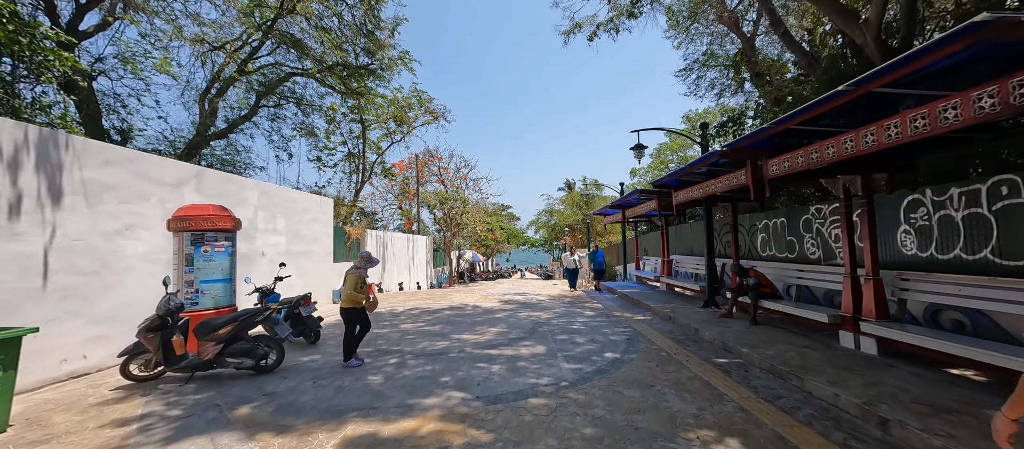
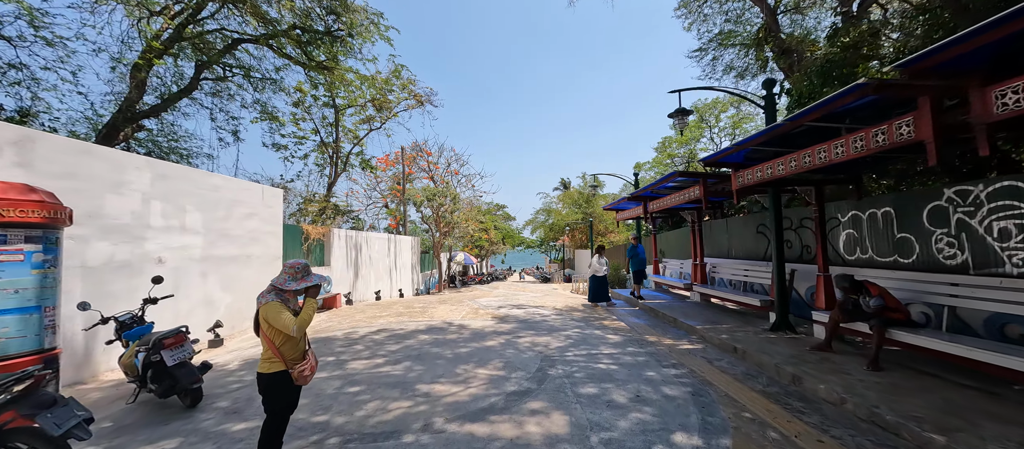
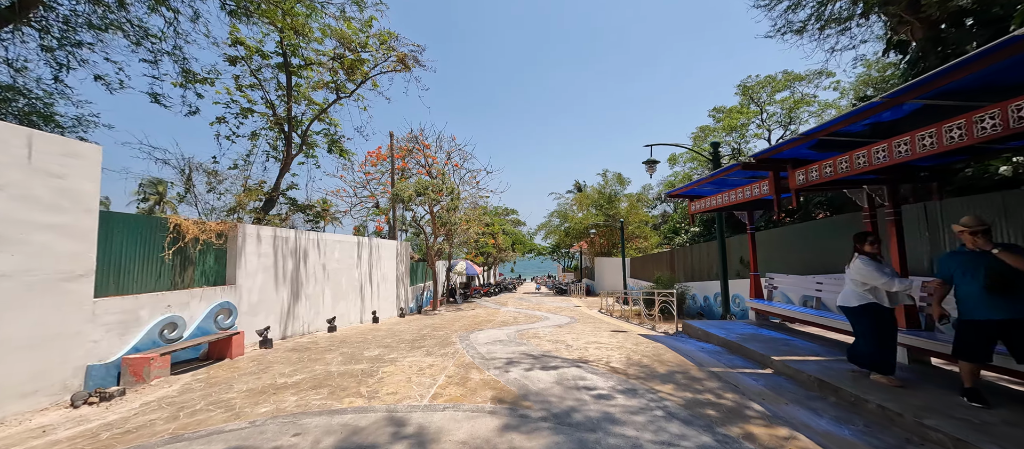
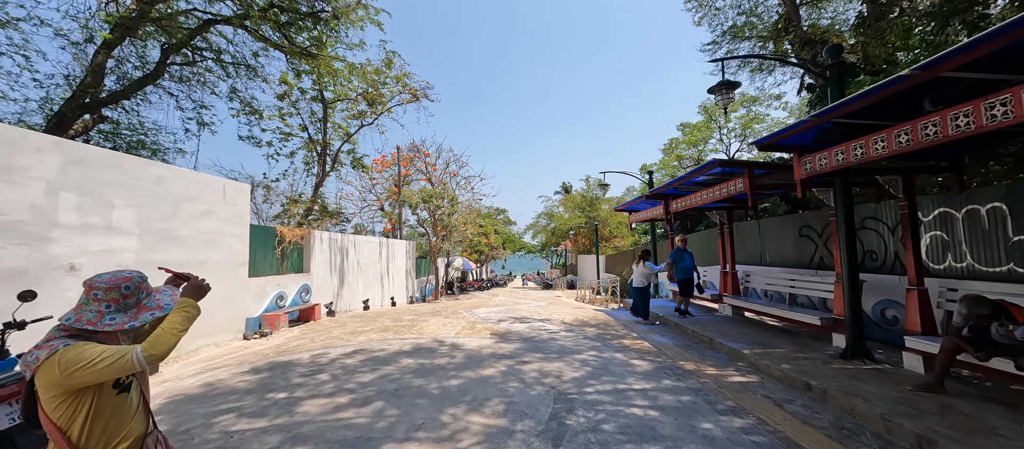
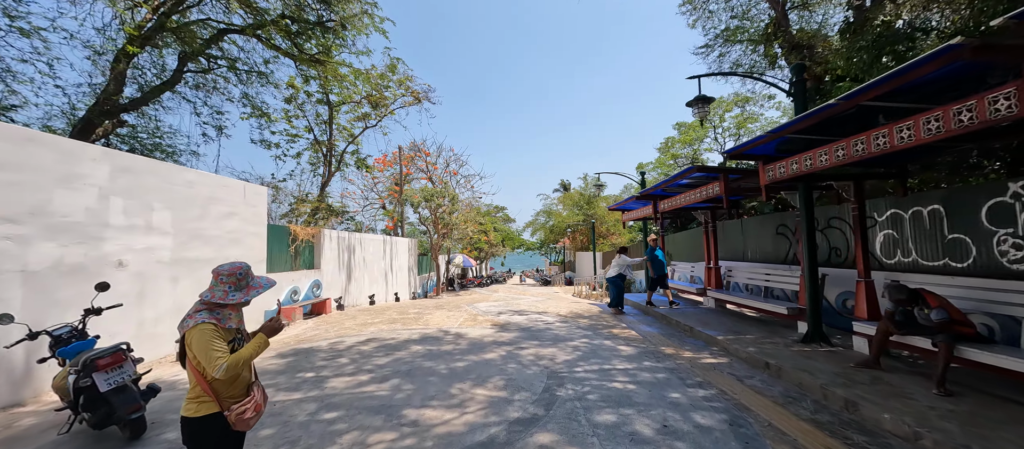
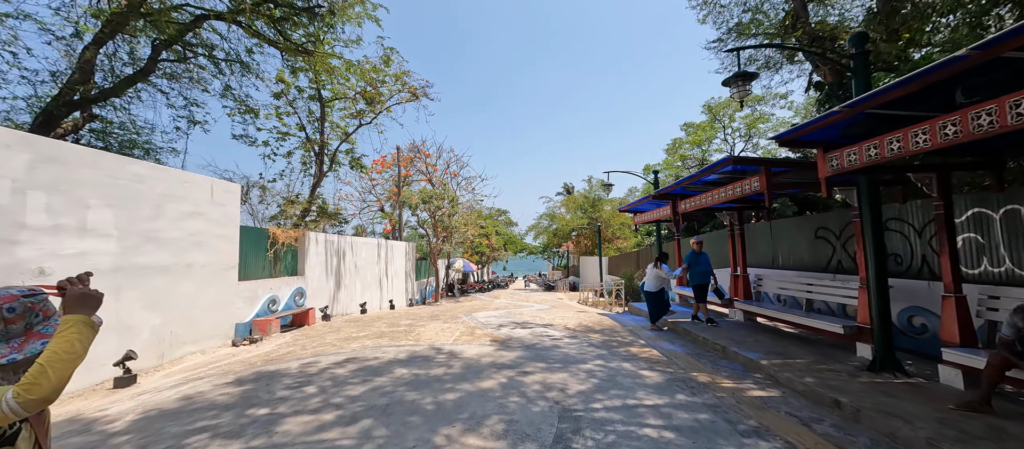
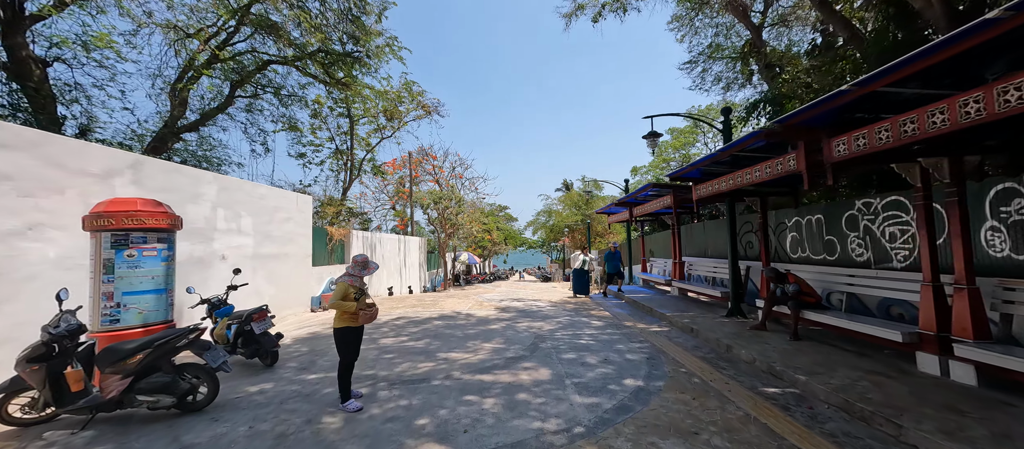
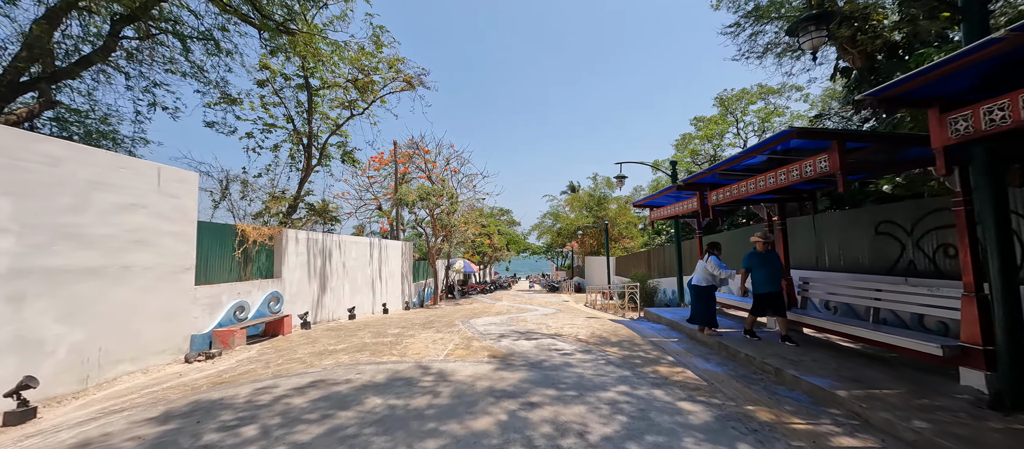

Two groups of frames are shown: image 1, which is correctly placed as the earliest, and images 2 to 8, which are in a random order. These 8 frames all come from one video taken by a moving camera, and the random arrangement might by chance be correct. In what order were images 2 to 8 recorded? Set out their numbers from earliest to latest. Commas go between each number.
7, 2, 5, 4, 6, 8, 3
